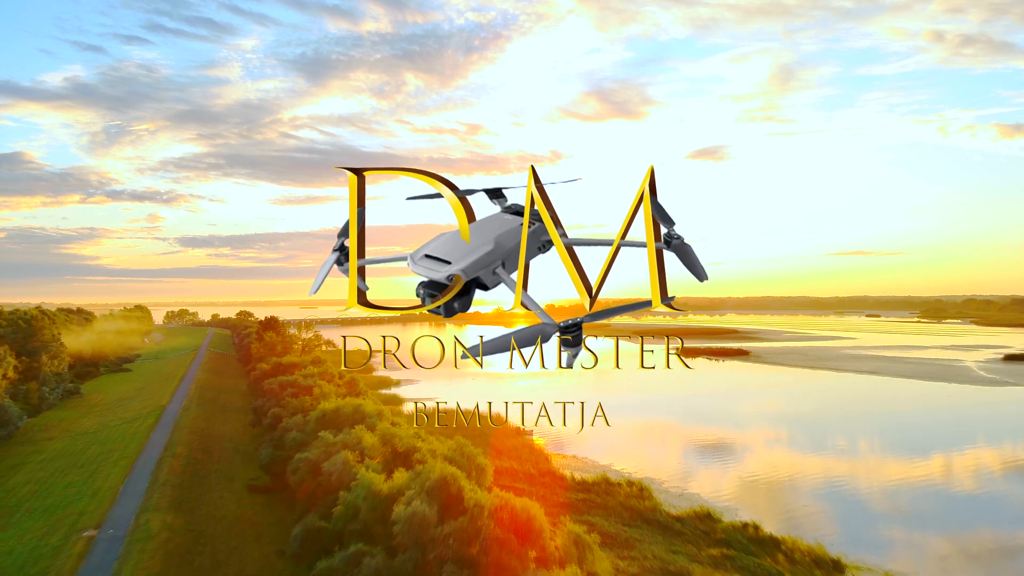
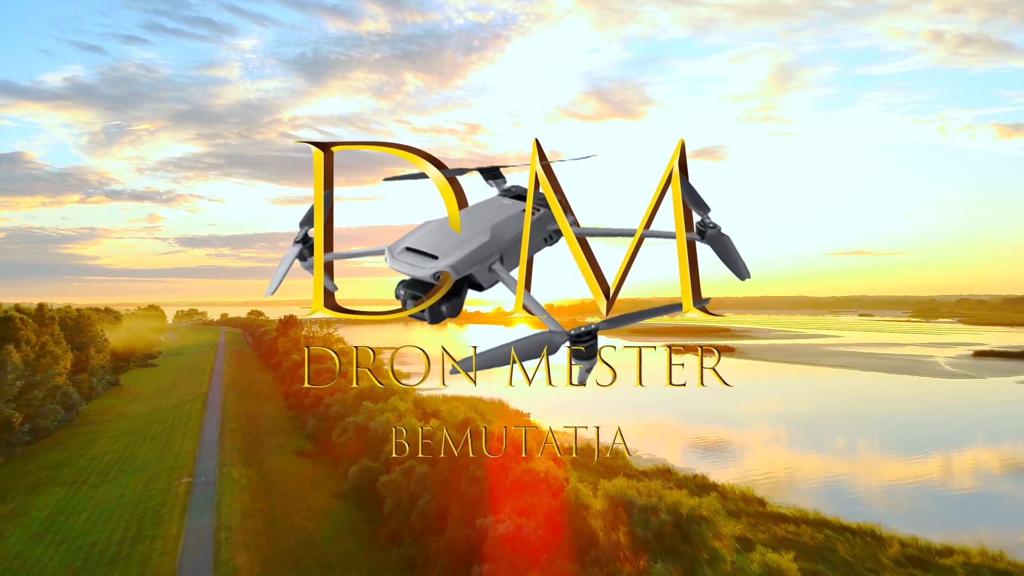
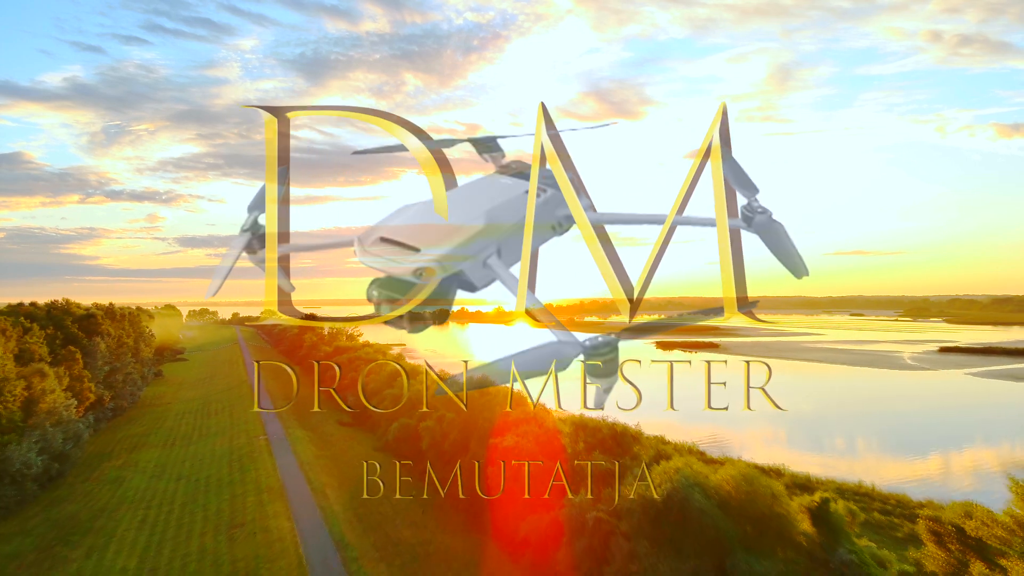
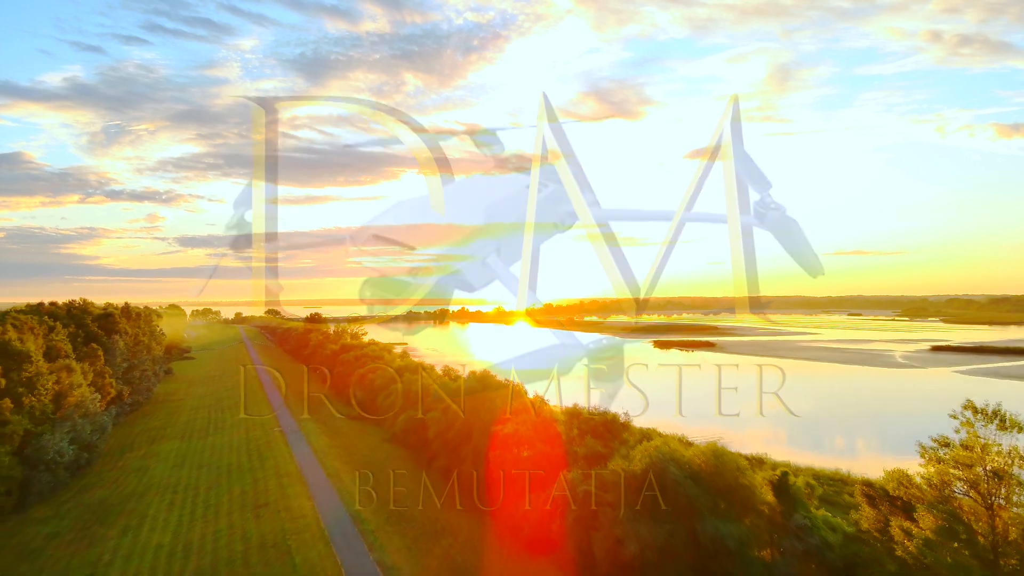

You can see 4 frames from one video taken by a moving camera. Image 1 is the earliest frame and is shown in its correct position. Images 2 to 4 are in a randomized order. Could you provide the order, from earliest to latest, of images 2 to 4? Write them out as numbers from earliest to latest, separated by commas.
2, 3, 4
